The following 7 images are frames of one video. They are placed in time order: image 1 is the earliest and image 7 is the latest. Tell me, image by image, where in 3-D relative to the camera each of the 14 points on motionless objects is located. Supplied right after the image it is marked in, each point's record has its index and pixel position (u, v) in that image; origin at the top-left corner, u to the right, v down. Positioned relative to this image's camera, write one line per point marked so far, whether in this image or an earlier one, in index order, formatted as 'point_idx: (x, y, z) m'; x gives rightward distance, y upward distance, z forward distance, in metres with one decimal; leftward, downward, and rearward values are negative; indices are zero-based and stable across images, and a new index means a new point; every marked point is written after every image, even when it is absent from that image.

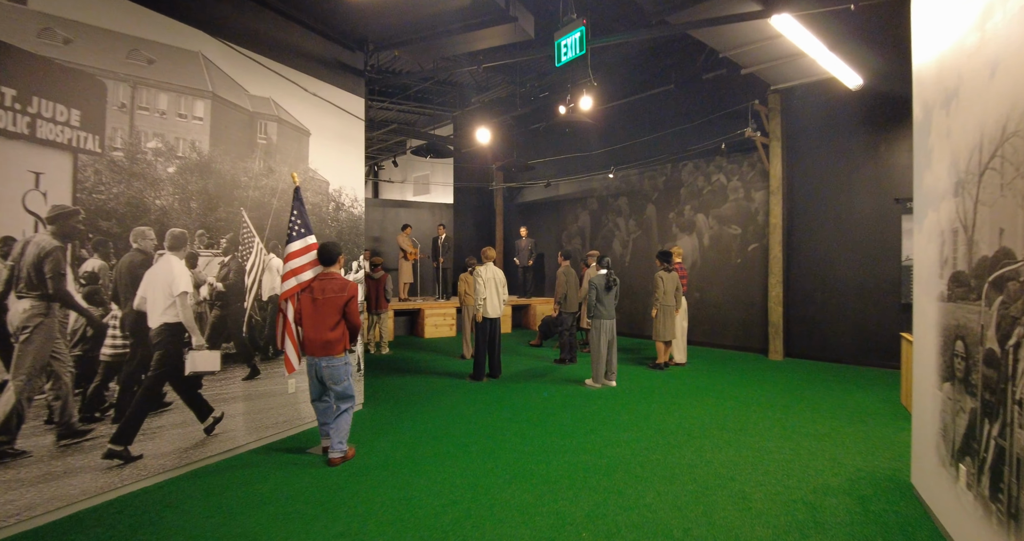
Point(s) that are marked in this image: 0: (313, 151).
0: (-1.9, +1.1, +4.5) m
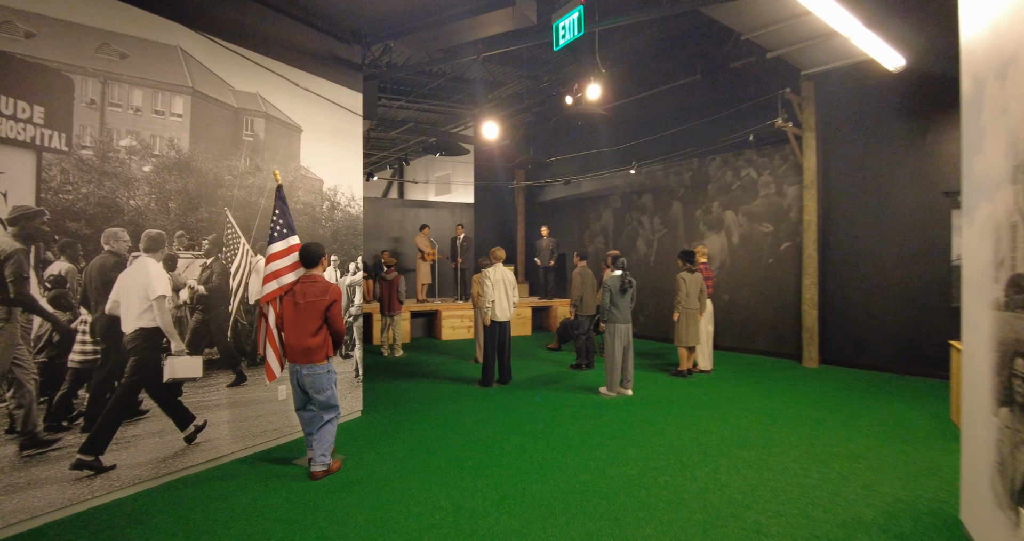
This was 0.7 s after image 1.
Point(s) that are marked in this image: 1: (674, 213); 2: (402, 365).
0: (-1.9, +1.1, +4.4) m
1: (+3.2, +1.1, +9.5) m
2: (-1.7, -1.4, +7.2) m
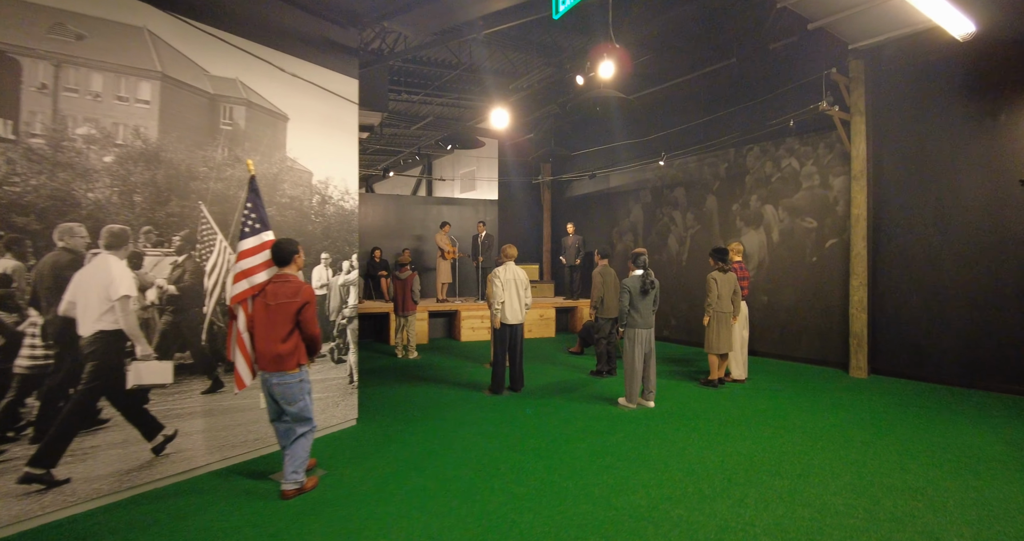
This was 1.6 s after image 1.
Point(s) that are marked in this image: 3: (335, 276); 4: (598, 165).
0: (-1.9, +1.1, +4.1) m
1: (+3.6, +1.2, +8.8) m
2: (-1.4, -1.4, +6.9) m
3: (-1.6, -0.1, +4.4) m
4: (+2.0, +2.4, +11.0) m
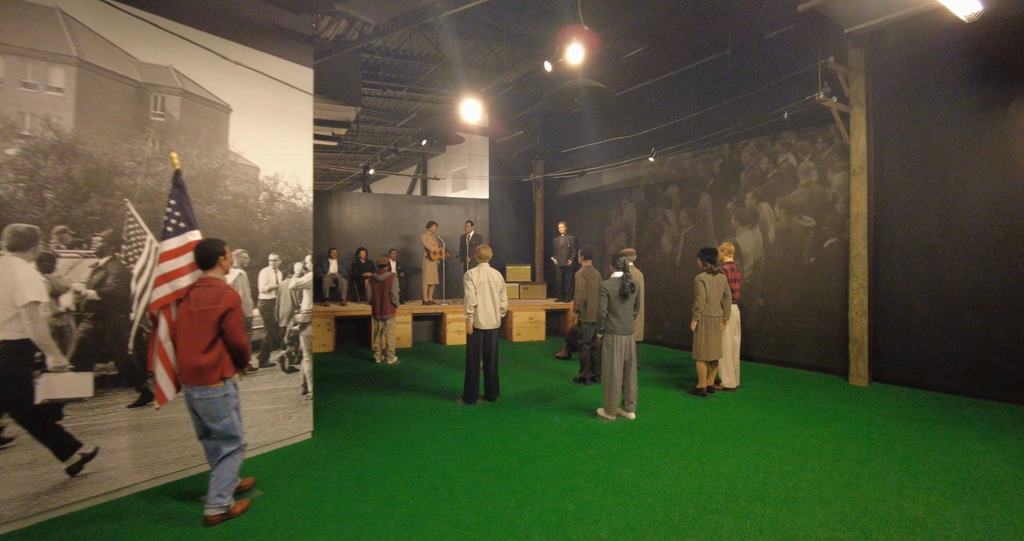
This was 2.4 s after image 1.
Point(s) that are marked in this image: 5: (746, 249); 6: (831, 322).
0: (-2.2, +1.1, +3.8) m
1: (+3.3, +1.1, +8.4) m
2: (-1.7, -1.4, +6.6) m
3: (-1.9, -0.1, +4.1) m
4: (+1.8, +2.4, +10.6) m
5: (+3.8, +0.3, +7.8) m
6: (+4.4, -0.7, +6.7) m
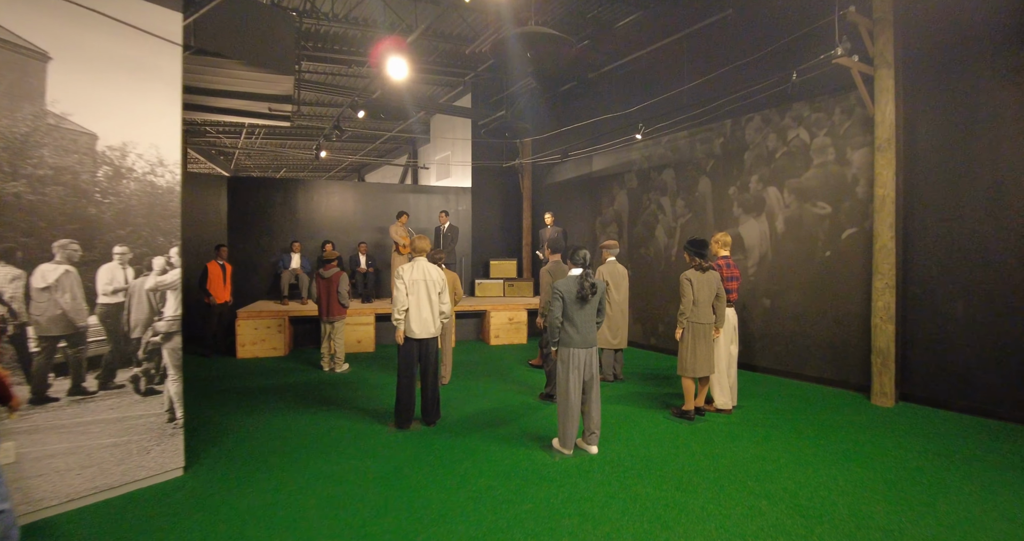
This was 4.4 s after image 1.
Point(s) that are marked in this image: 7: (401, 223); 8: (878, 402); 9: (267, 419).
0: (-2.8, +1.1, +2.9) m
1: (+2.9, +1.2, +7.4) m
2: (-2.2, -1.4, +5.7) m
3: (-2.5, -0.1, +3.2) m
4: (+1.4, +2.5, +9.6) m
5: (+3.3, +0.4, +6.7) m
6: (+4.0, -0.7, +5.6) m
7: (-2.1, +0.9, +8.7) m
8: (+3.9, -1.4, +5.1) m
9: (-2.4, -1.4, +4.7) m
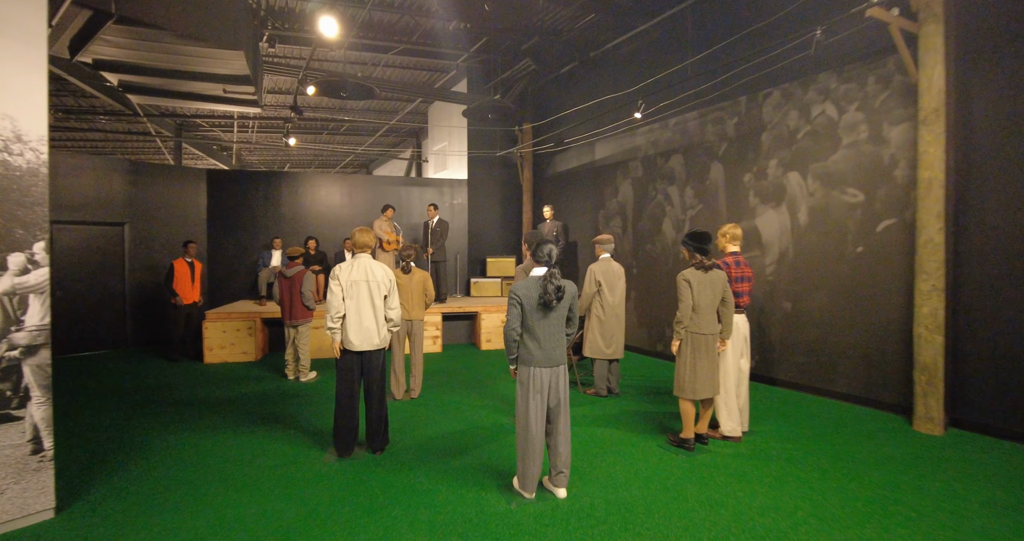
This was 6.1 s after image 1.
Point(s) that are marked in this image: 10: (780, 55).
0: (-3.1, +1.1, +2.3) m
1: (+2.7, +1.2, +6.5) m
2: (-2.4, -1.4, +5.1) m
3: (-2.9, 0.0, +2.6) m
4: (+1.3, +2.6, +8.8) m
5: (+3.1, +0.4, +5.8) m
6: (+3.7, -0.7, +4.7) m
7: (-2.2, +0.9, +8.1) m
8: (+3.6, -1.4, +4.2) m
9: (-2.7, -1.4, +4.1) m
10: (+3.1, +2.5, +5.6) m
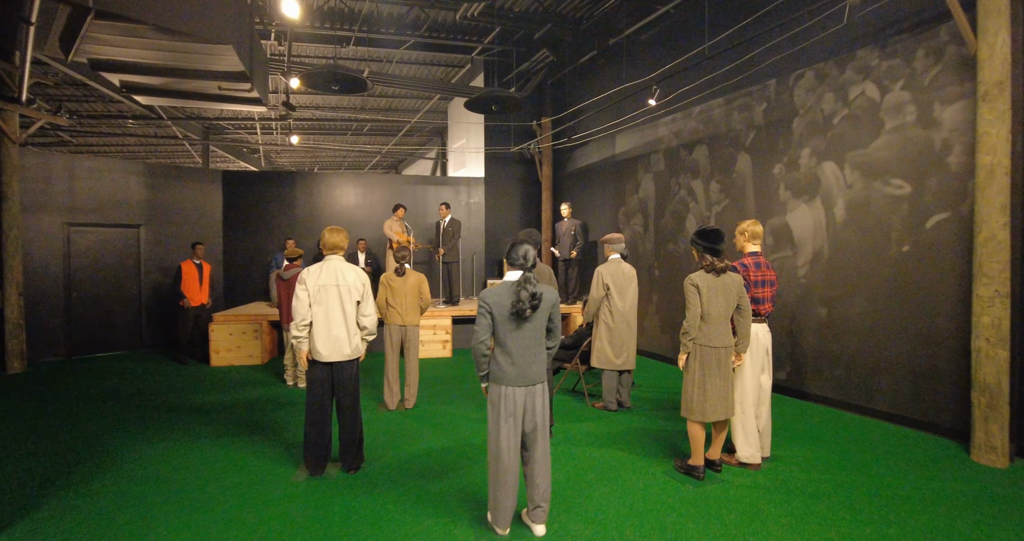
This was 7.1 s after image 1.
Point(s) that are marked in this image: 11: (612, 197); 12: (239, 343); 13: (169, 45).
0: (-3.3, +1.1, +2.2) m
1: (+2.8, +1.2, +5.9) m
2: (-2.4, -1.4, +4.9) m
3: (-3.1, -0.1, +2.4) m
4: (+1.6, +2.5, +8.3) m
5: (+3.2, +0.4, +5.2) m
6: (+3.6, -0.7, +4.1) m
7: (-2.0, +0.9, +7.8) m
8: (+3.5, -1.4, +3.6) m
9: (-2.8, -1.4, +3.9) m
10: (+3.2, +2.5, +5.0) m
11: (+1.7, +1.3, +8.2) m
12: (-4.0, -1.0, +6.9) m
13: (-3.4, +2.3, +4.8) m
